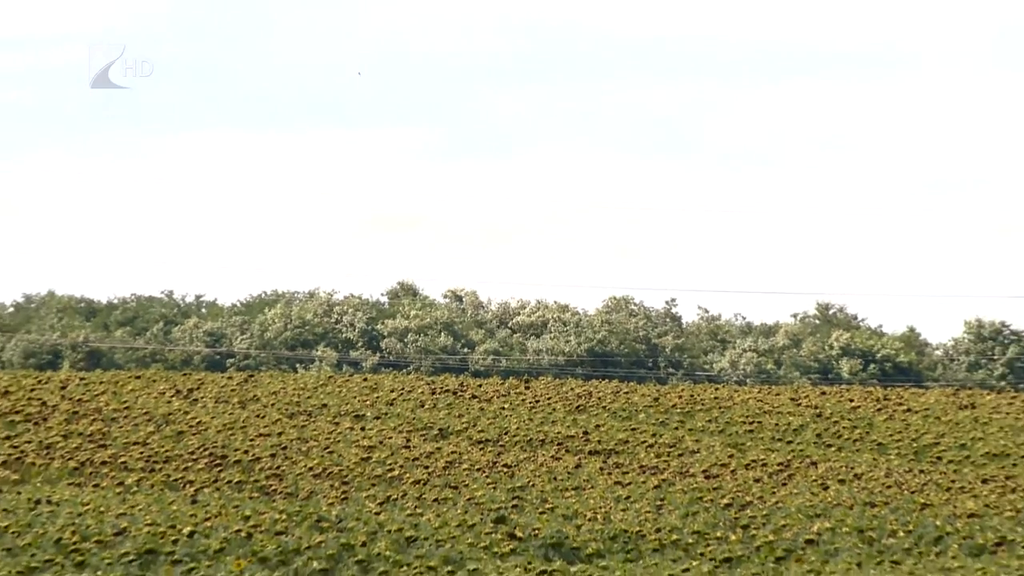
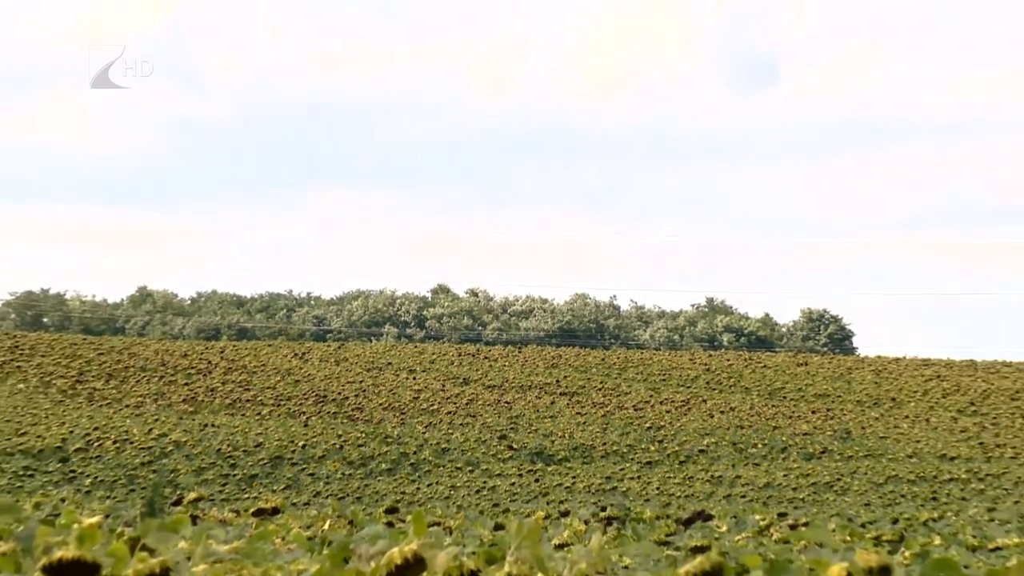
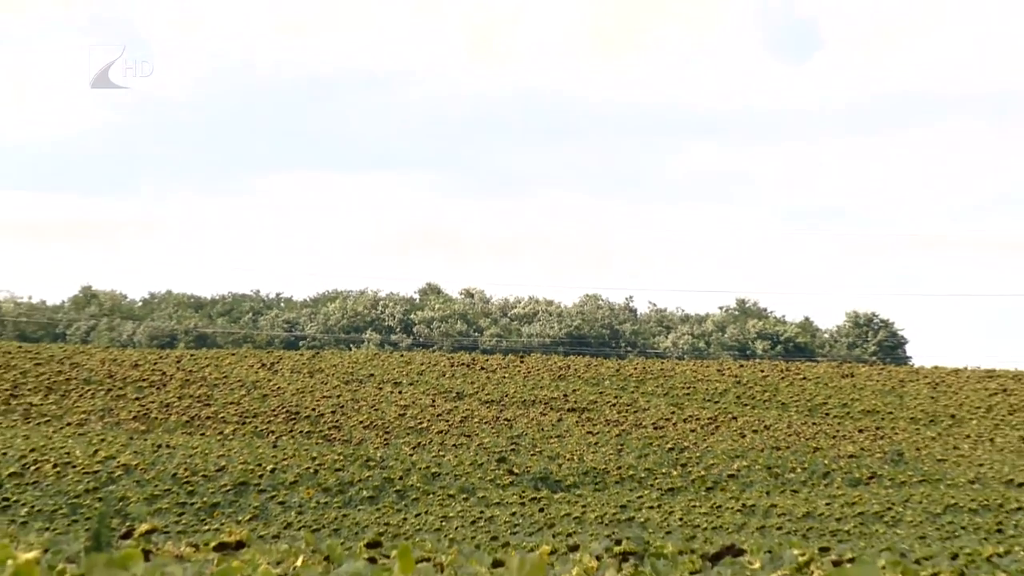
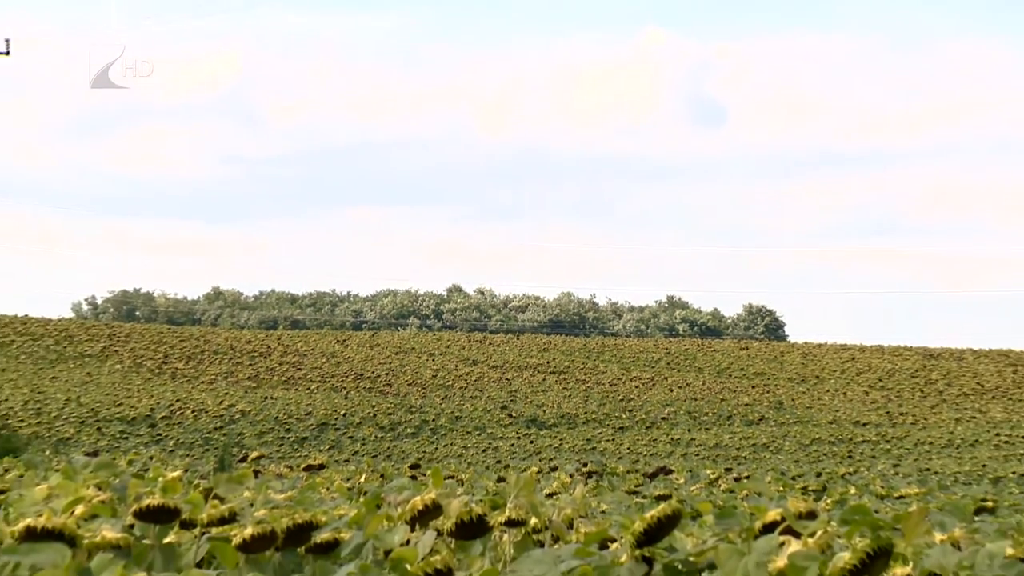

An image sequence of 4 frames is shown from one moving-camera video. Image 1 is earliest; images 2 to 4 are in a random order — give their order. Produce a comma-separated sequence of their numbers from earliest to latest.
3, 2, 4
